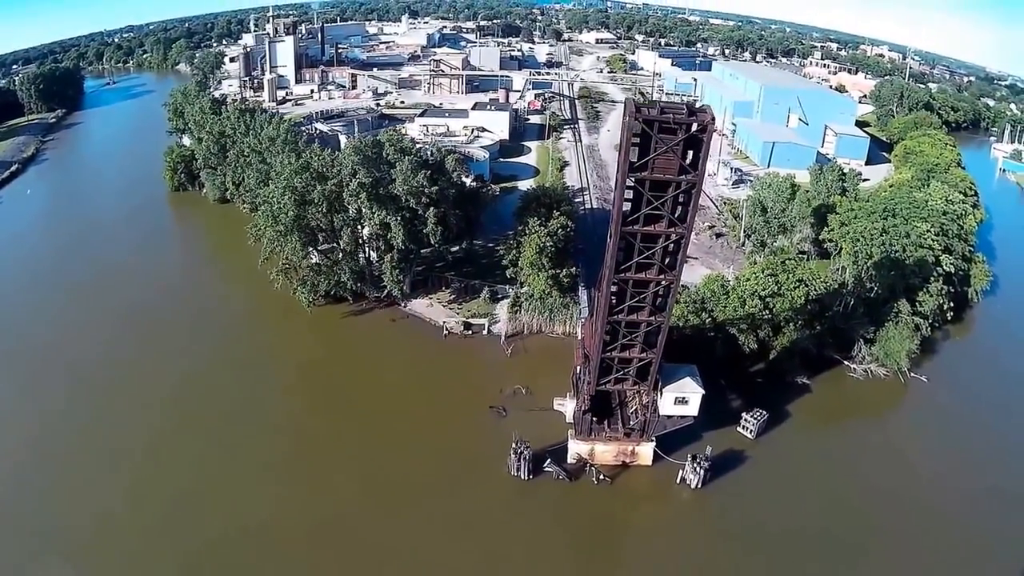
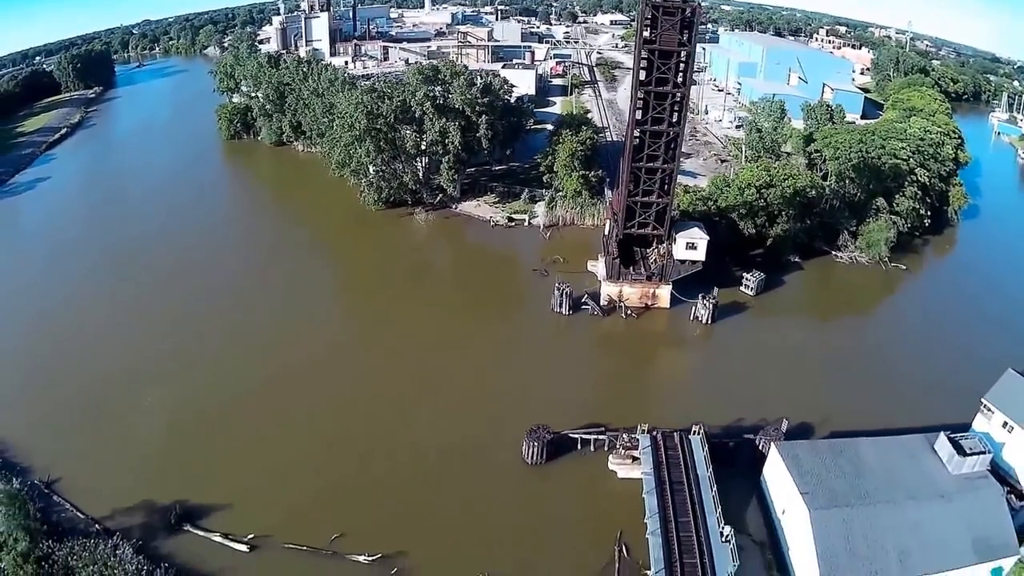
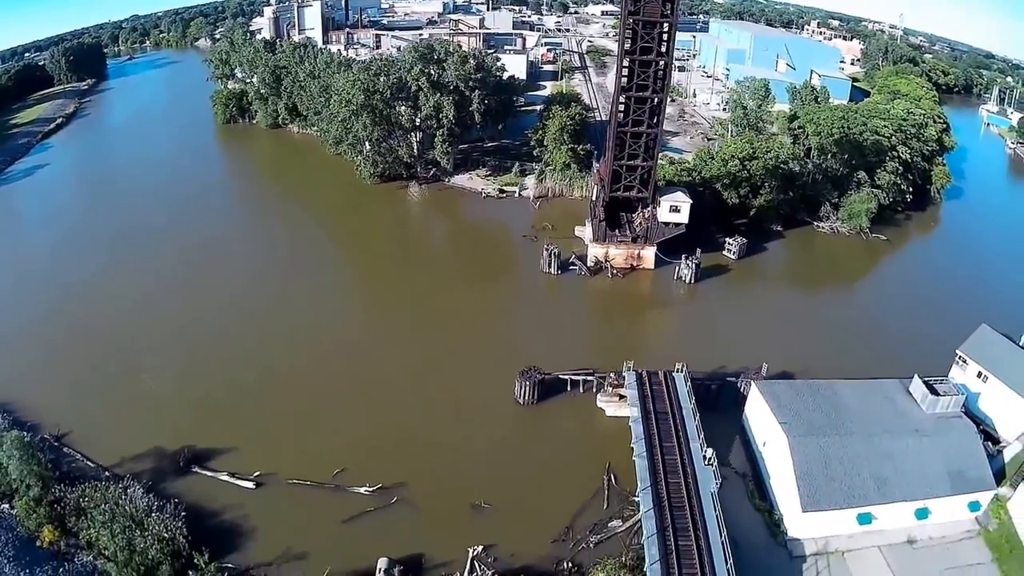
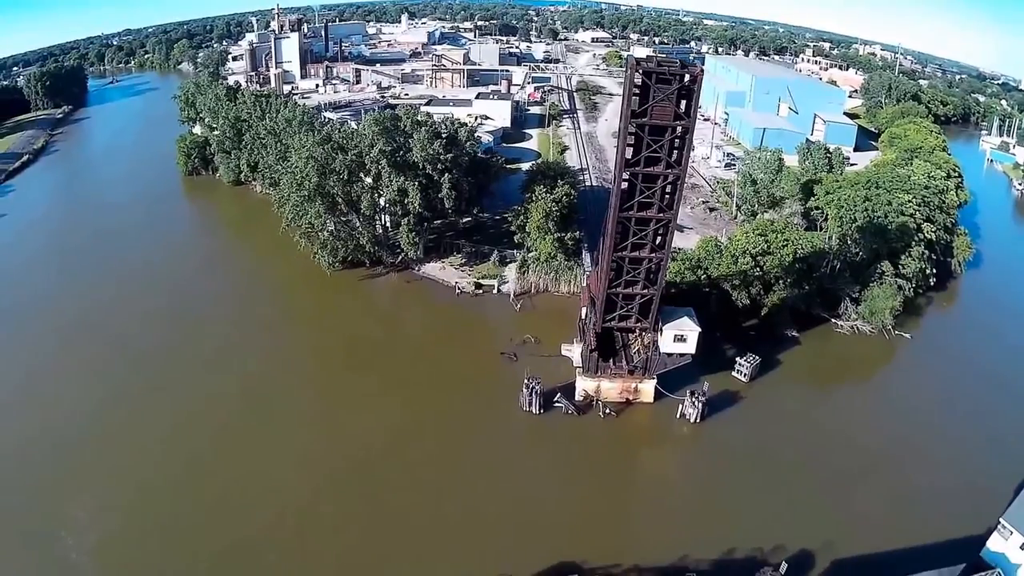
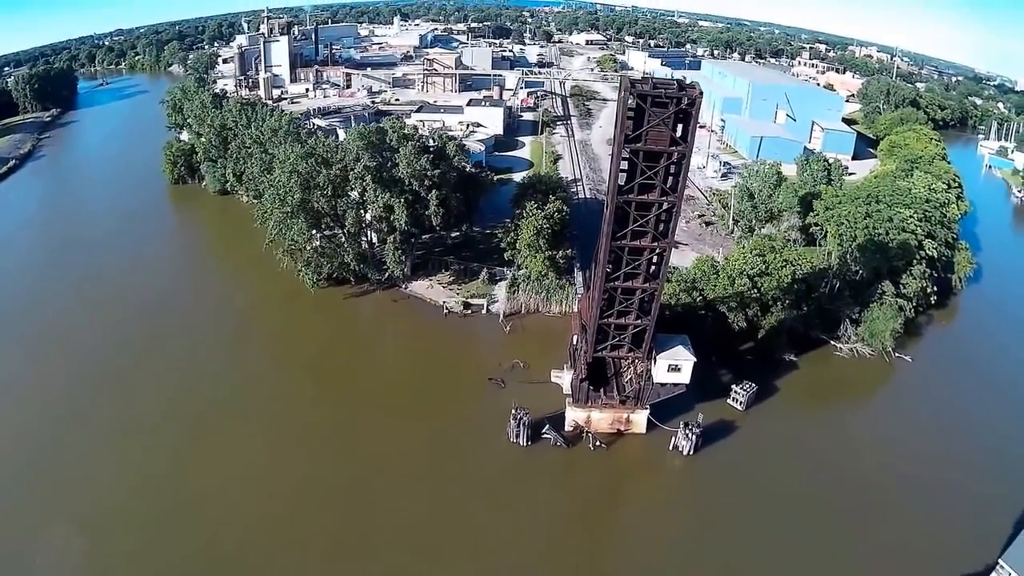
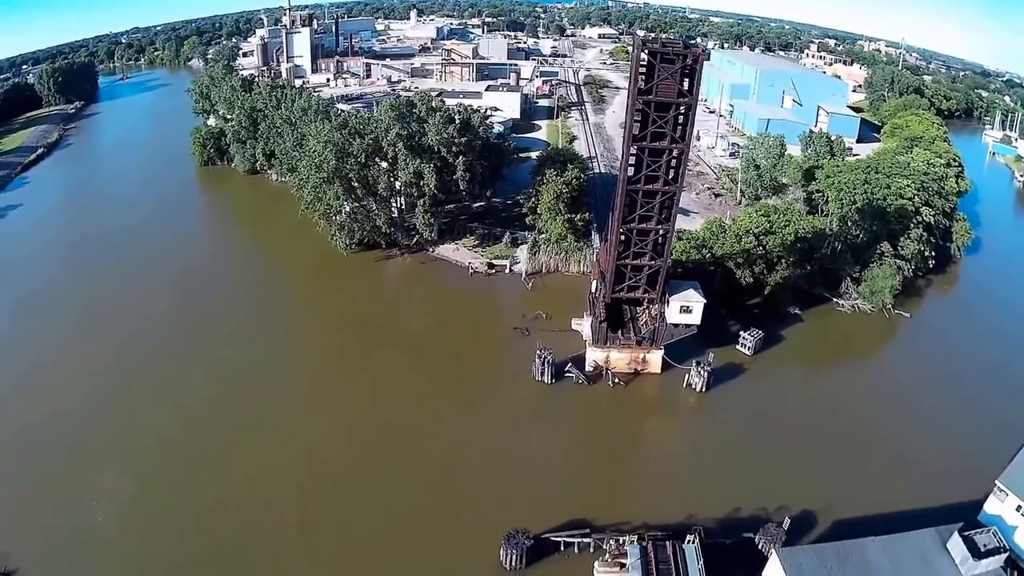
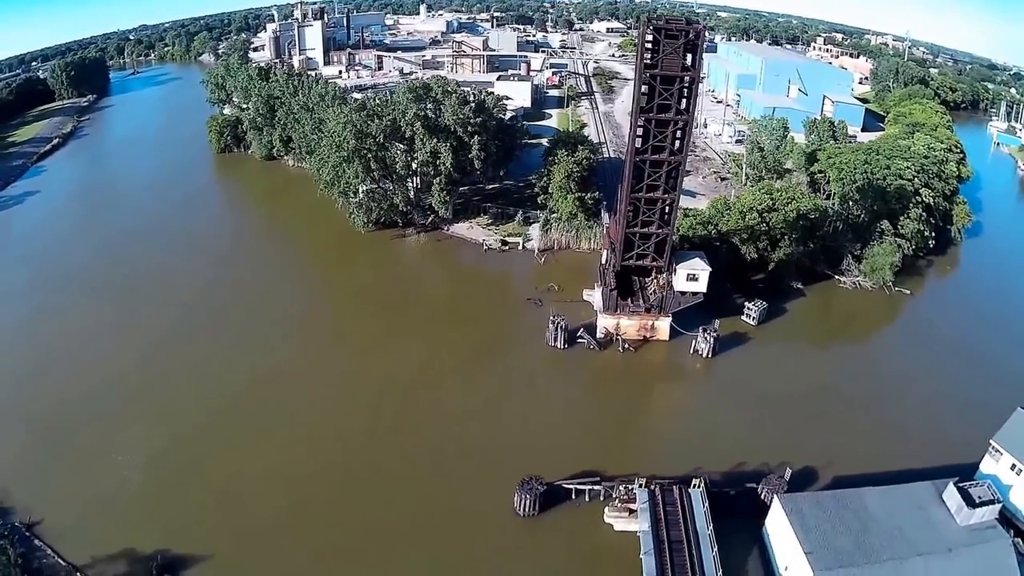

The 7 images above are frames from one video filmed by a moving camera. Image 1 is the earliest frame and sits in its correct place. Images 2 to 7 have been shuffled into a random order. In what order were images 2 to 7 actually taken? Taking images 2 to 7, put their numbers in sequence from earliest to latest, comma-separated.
5, 4, 6, 7, 2, 3
